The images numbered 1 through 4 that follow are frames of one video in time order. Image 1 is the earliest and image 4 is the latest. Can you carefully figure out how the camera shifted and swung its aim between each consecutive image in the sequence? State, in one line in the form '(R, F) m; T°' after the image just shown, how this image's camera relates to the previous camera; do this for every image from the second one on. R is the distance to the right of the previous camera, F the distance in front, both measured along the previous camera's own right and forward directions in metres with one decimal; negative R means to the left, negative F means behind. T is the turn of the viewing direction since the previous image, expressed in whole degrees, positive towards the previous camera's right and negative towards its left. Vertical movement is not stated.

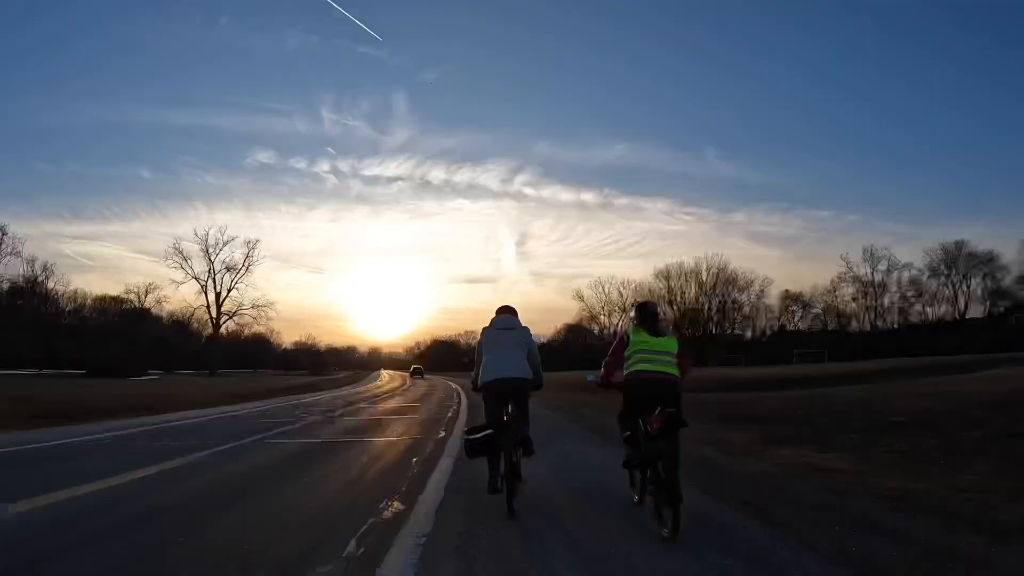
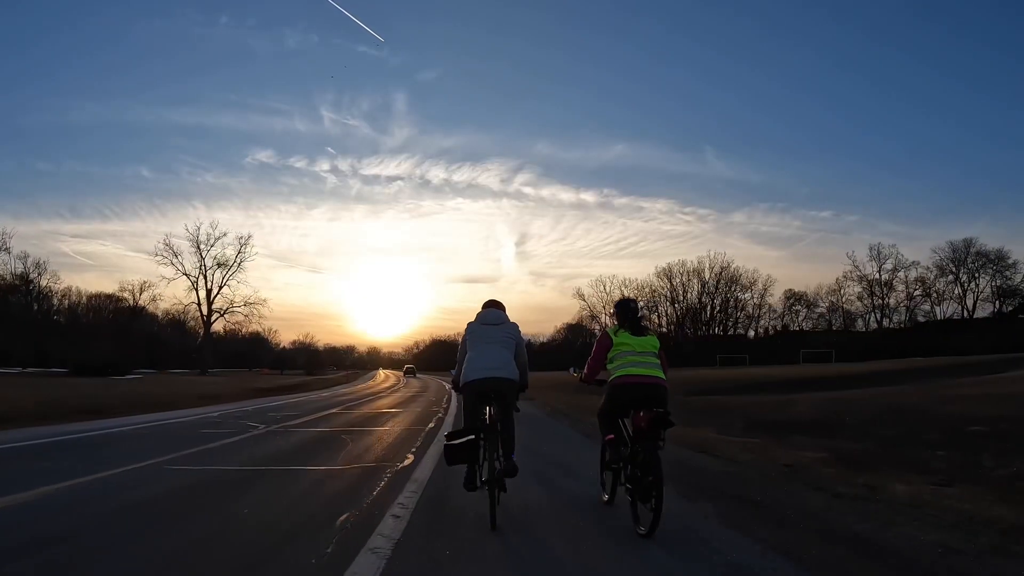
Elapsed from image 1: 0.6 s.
(0.0, +1.0) m; 0°
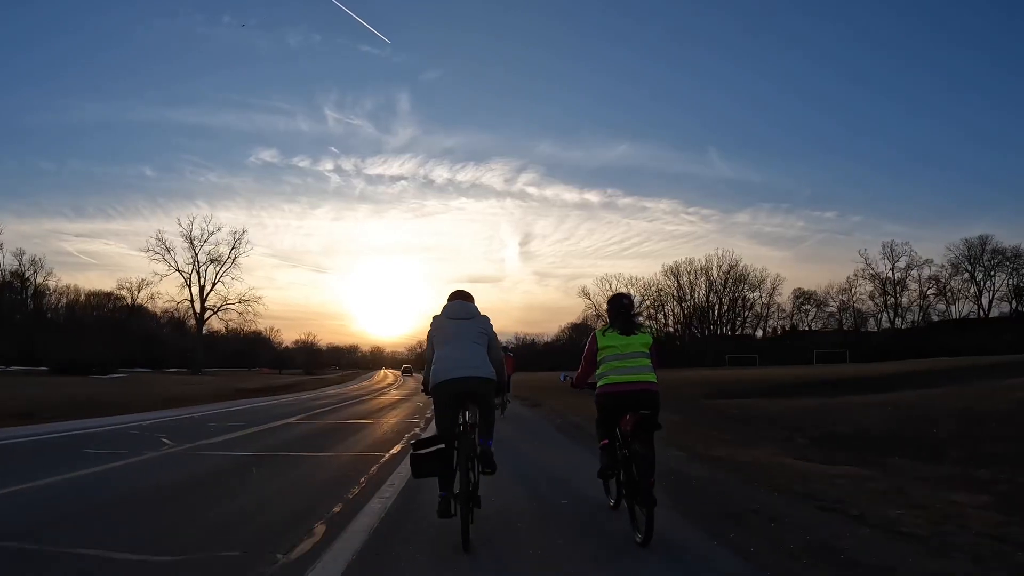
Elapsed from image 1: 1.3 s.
(0.0, +1.2) m; 0°
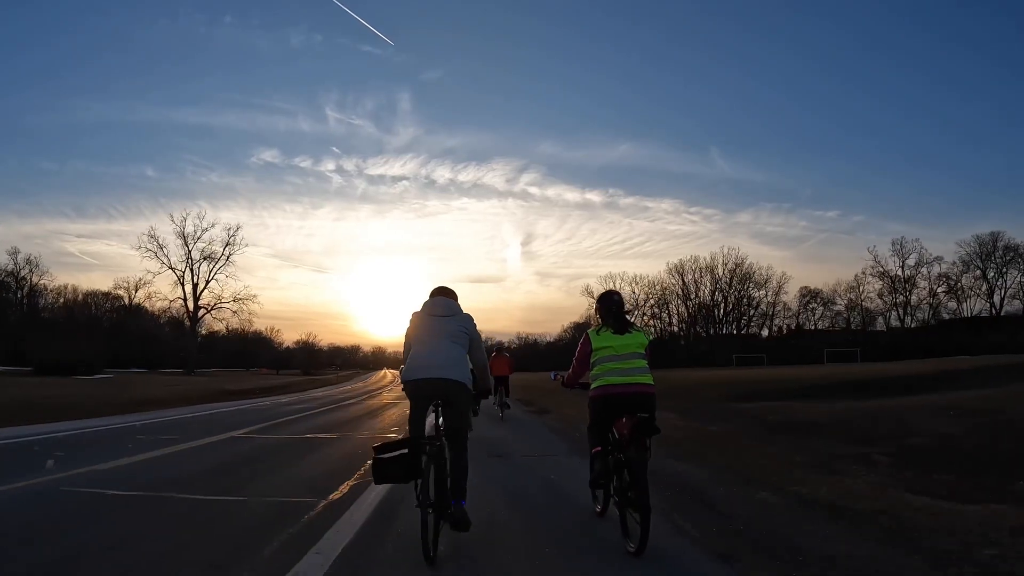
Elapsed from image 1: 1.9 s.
(0.0, +0.9) m; 0°
